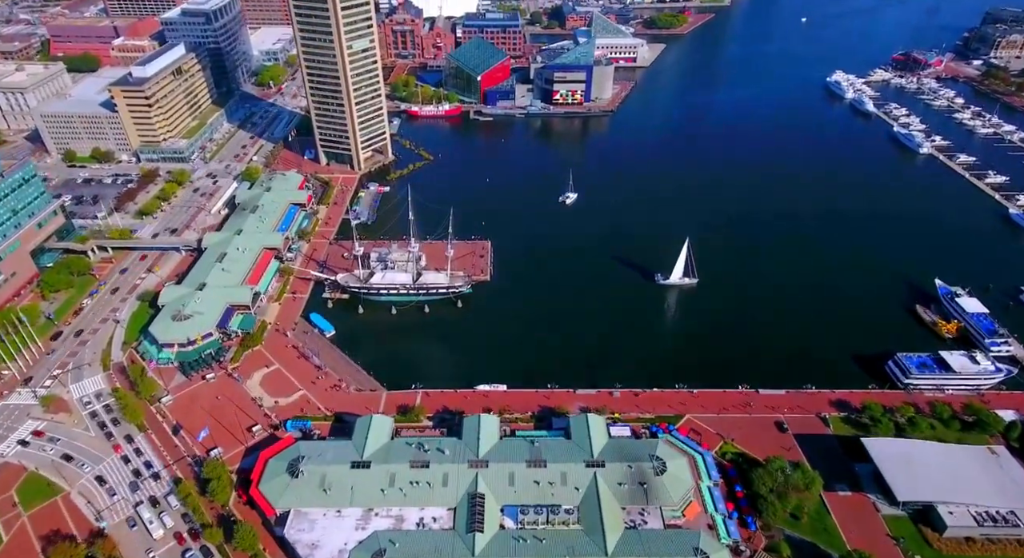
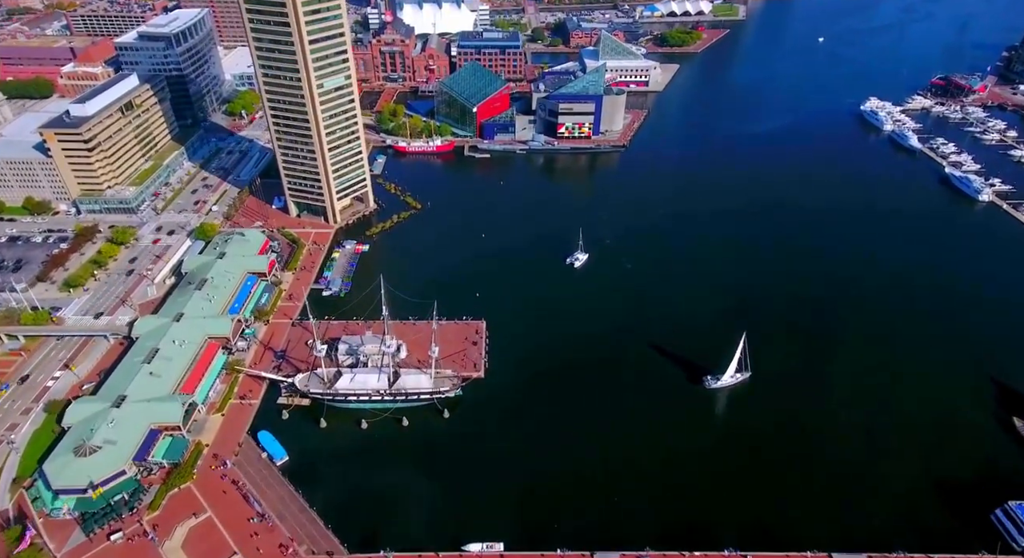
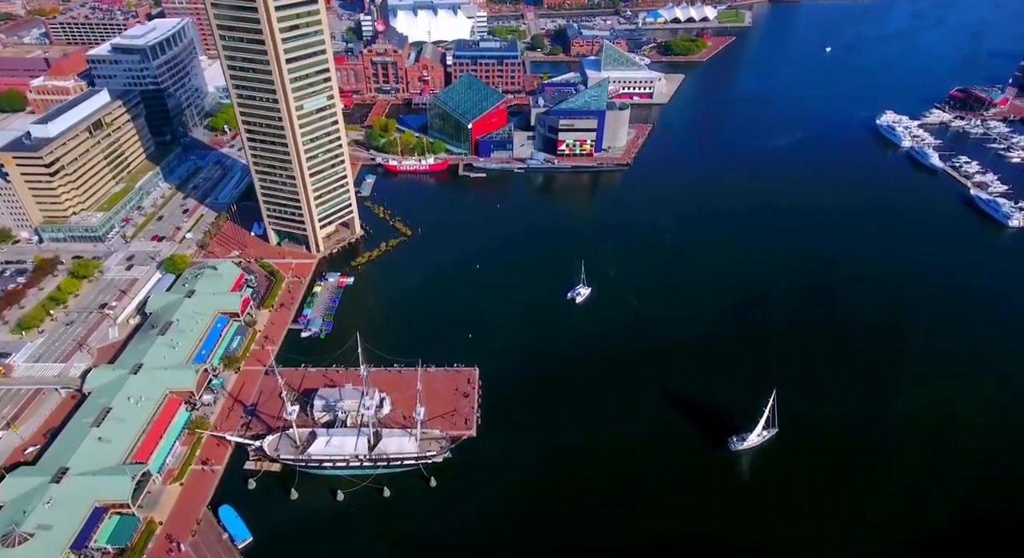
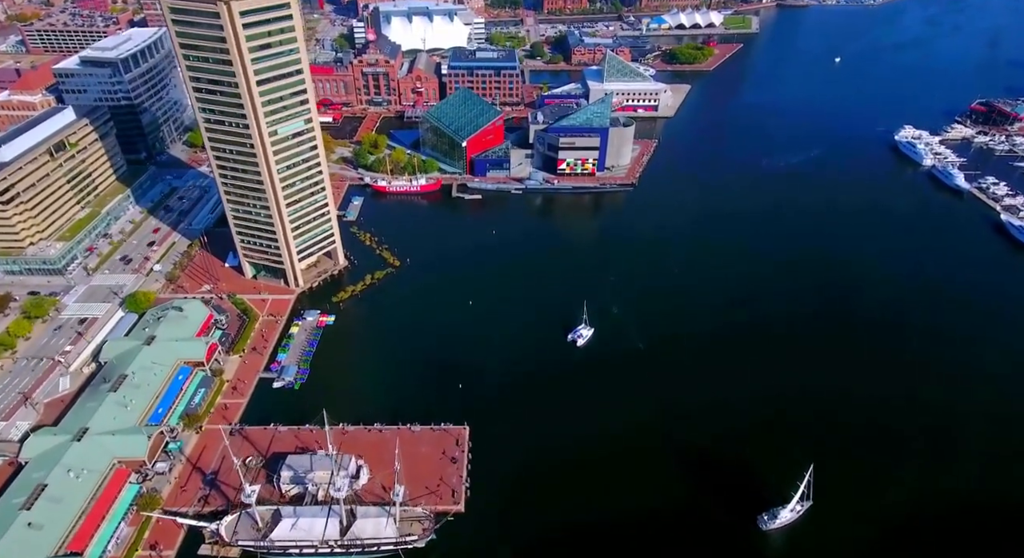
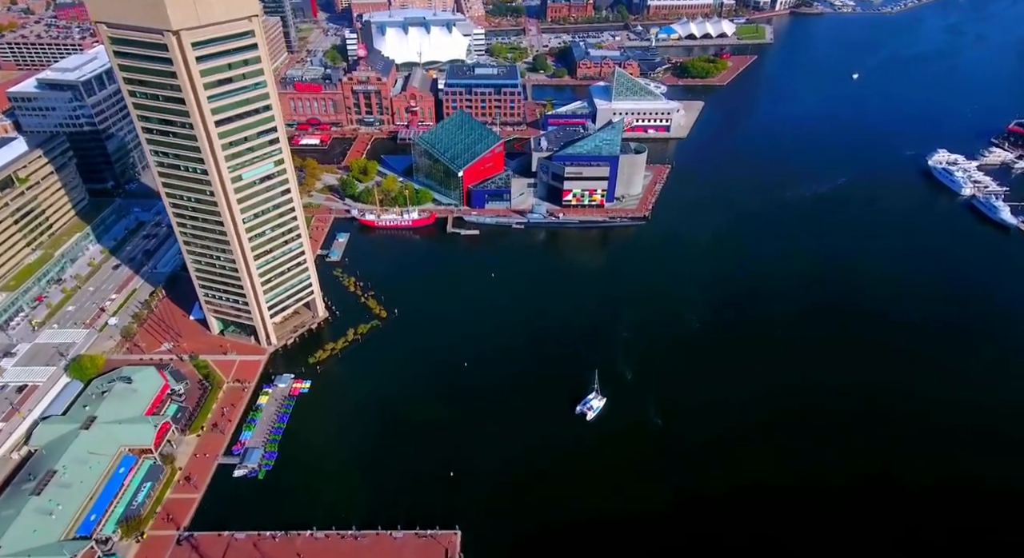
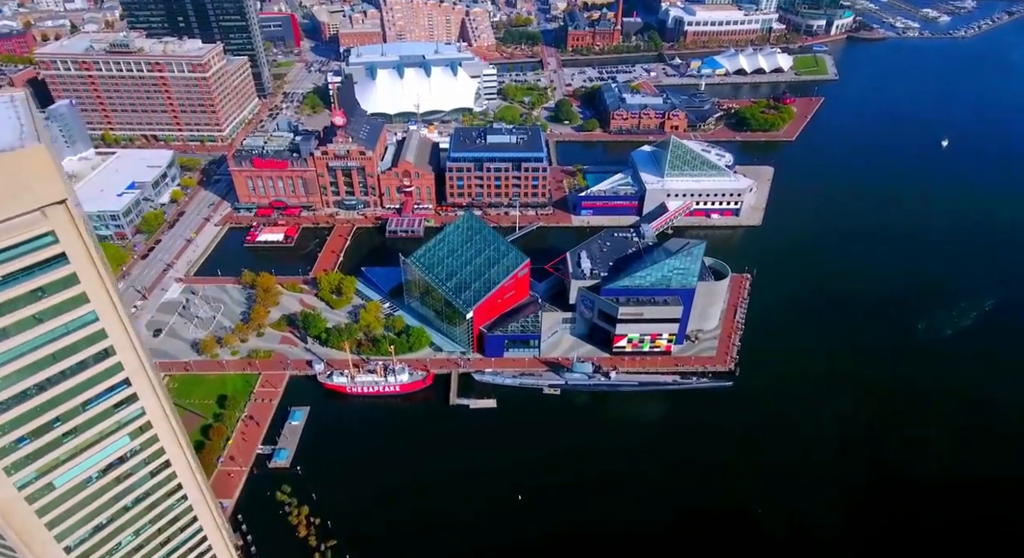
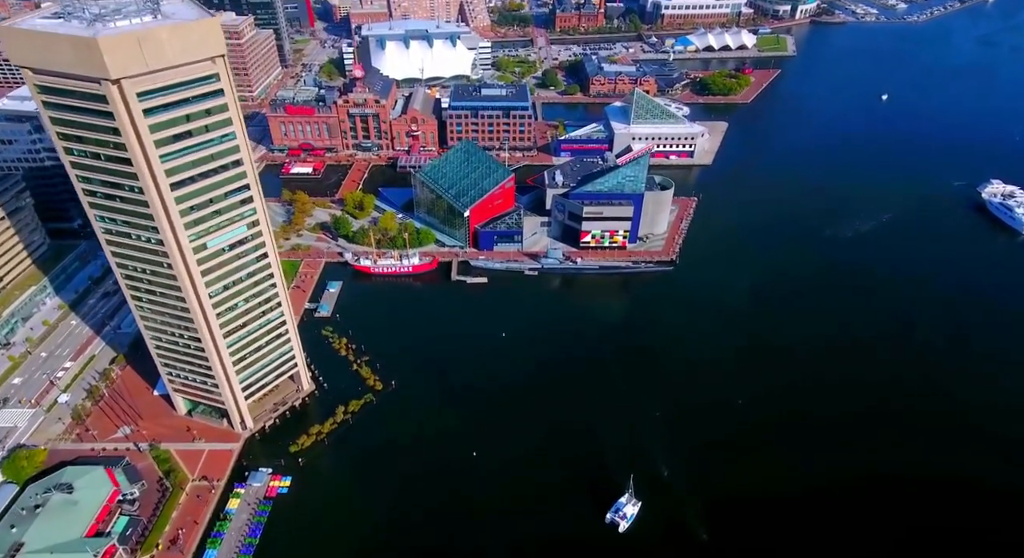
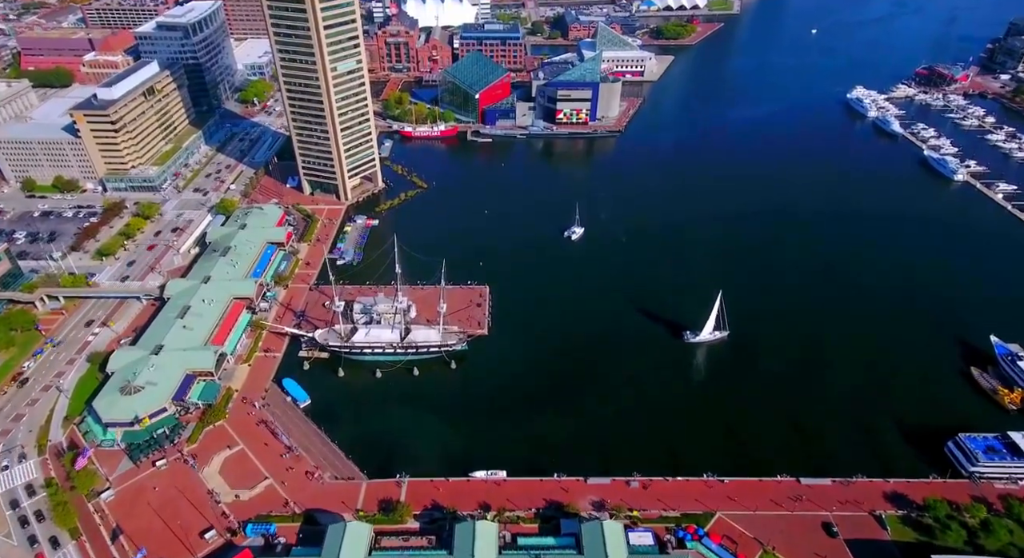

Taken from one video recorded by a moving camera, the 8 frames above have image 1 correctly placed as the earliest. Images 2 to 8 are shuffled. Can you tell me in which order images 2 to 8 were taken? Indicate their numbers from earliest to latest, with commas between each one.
8, 2, 3, 4, 5, 7, 6
